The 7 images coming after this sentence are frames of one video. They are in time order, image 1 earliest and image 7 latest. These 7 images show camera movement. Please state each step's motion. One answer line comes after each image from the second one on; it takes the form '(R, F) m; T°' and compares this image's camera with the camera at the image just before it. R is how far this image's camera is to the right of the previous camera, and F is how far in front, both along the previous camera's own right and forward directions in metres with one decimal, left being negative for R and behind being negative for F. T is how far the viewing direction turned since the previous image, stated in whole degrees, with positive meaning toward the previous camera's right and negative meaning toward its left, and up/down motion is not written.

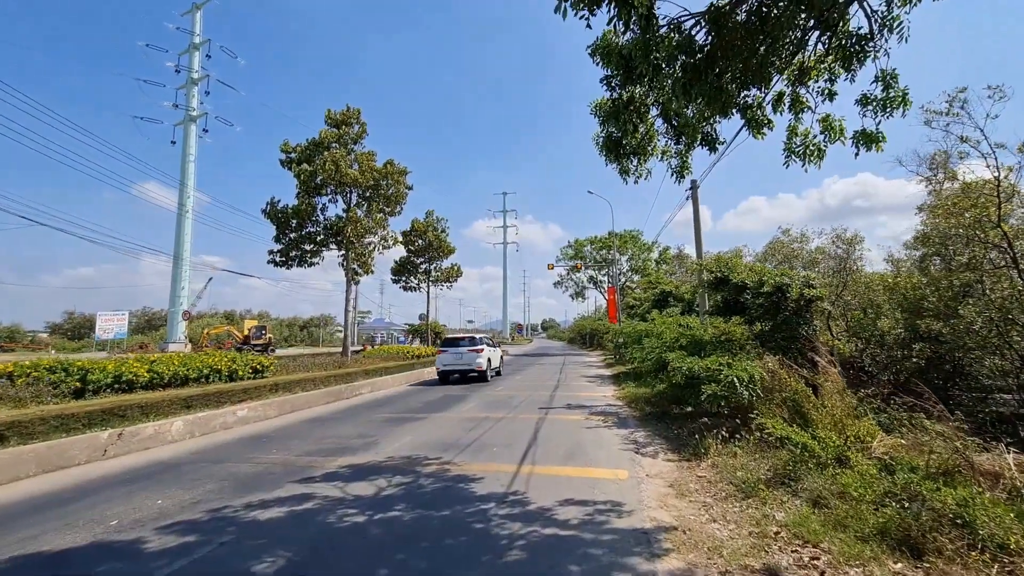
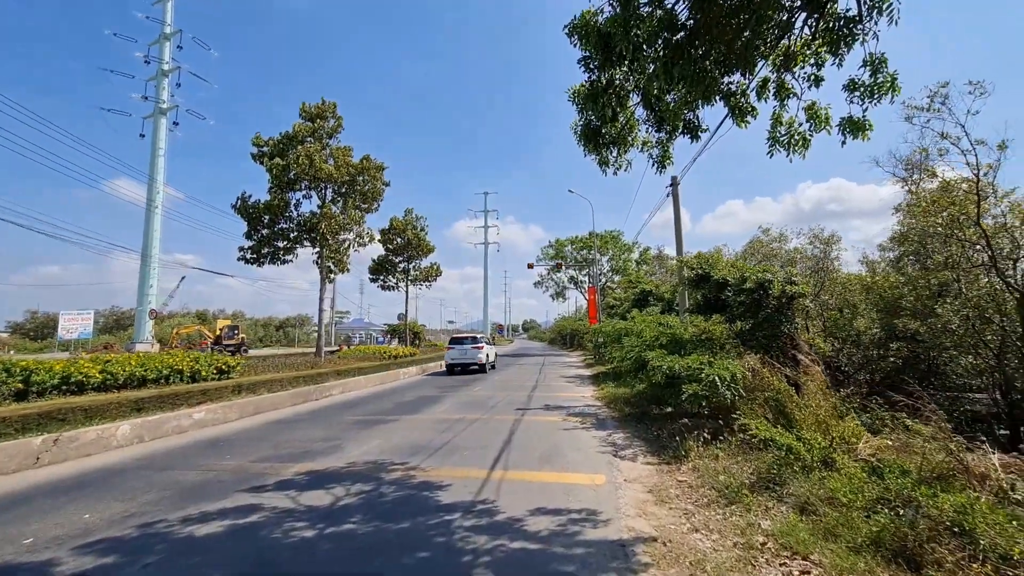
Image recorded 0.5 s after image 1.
(+0.1, +0.4) m; +2°
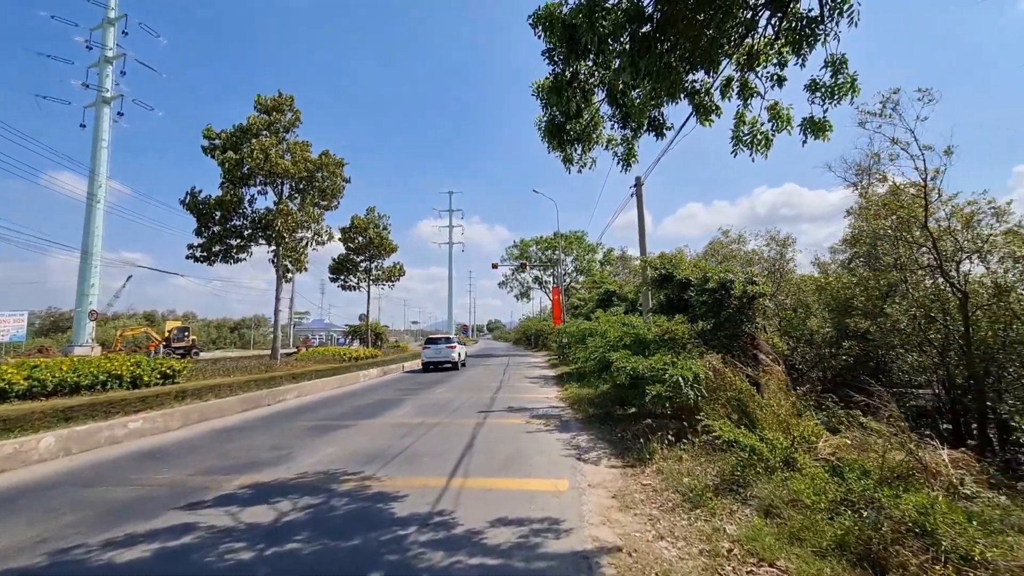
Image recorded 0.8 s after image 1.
(0.0, +0.2) m; +4°
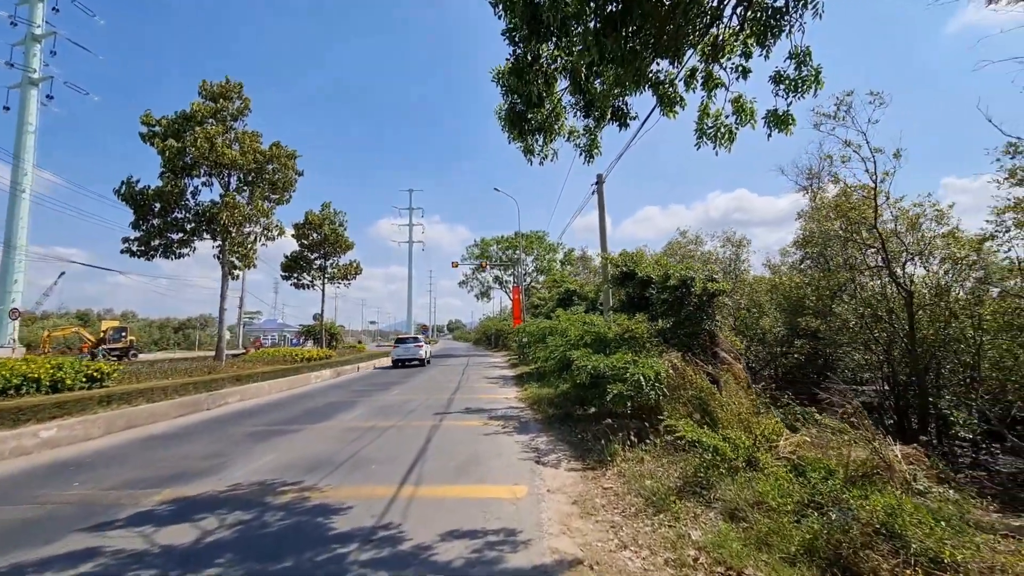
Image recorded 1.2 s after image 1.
(0.0, +0.3) m; +4°
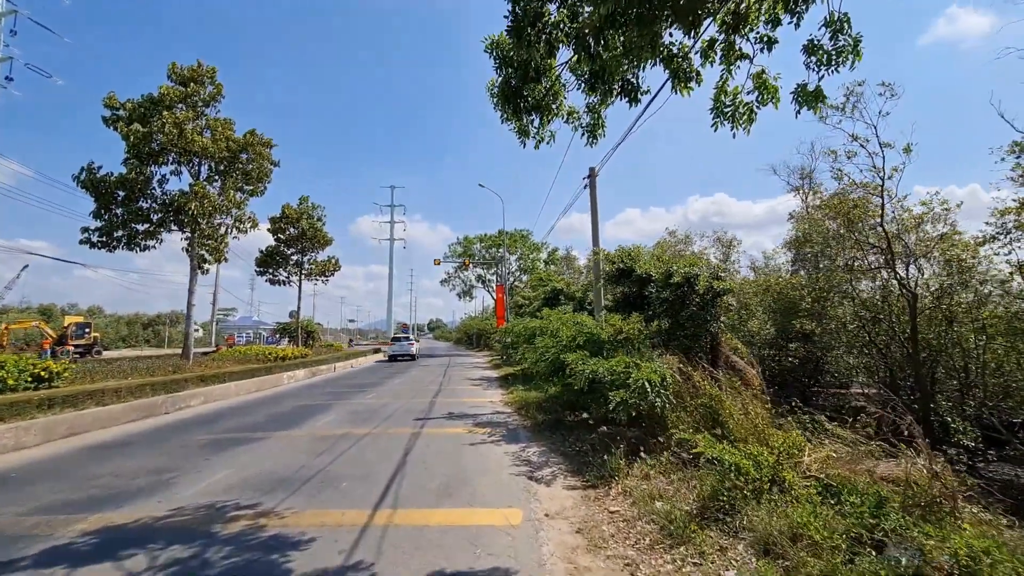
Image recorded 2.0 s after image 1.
(-0.1, +0.7) m; +2°
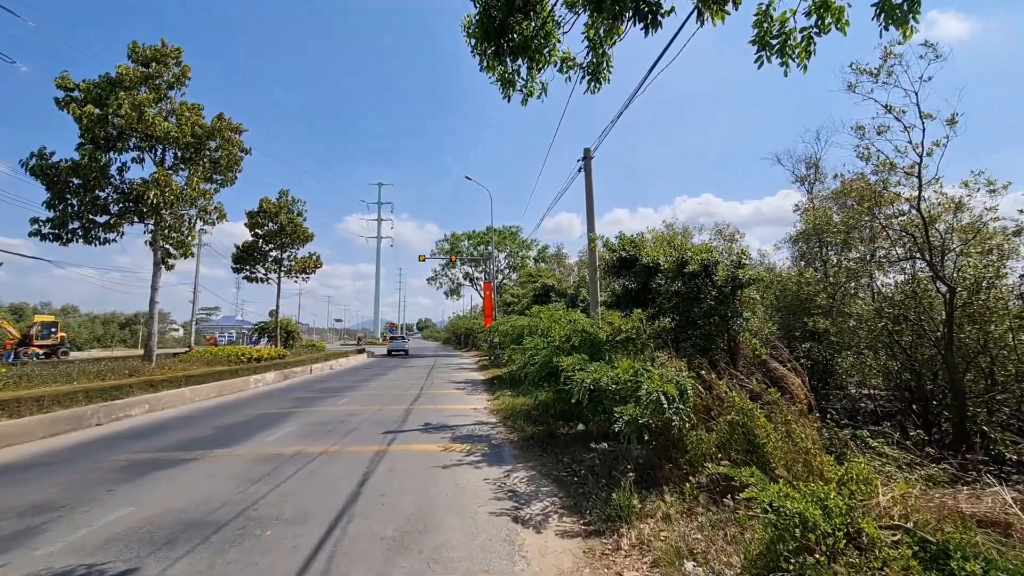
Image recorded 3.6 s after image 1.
(+0.1, +1.2) m; +1°
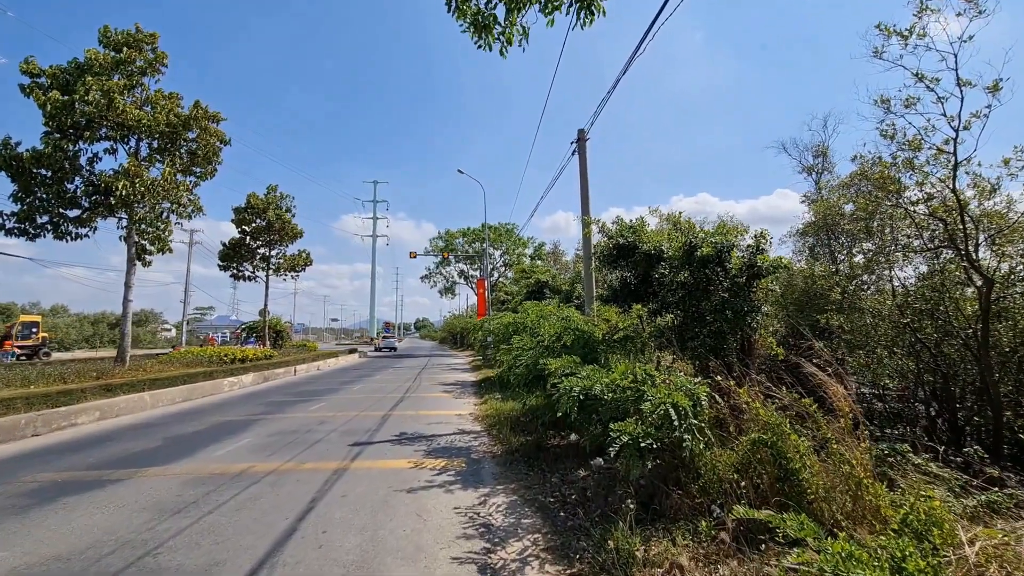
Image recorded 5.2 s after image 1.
(+0.2, +0.9) m; 0°
